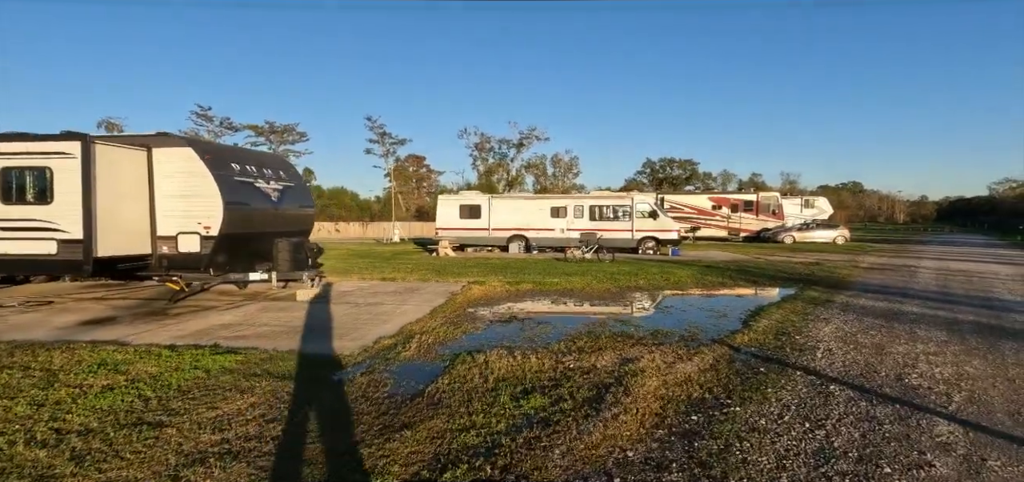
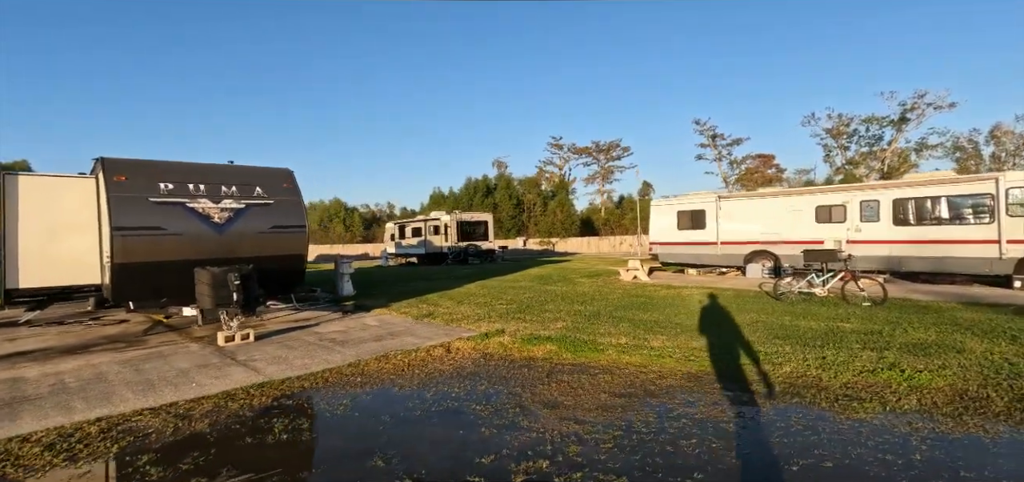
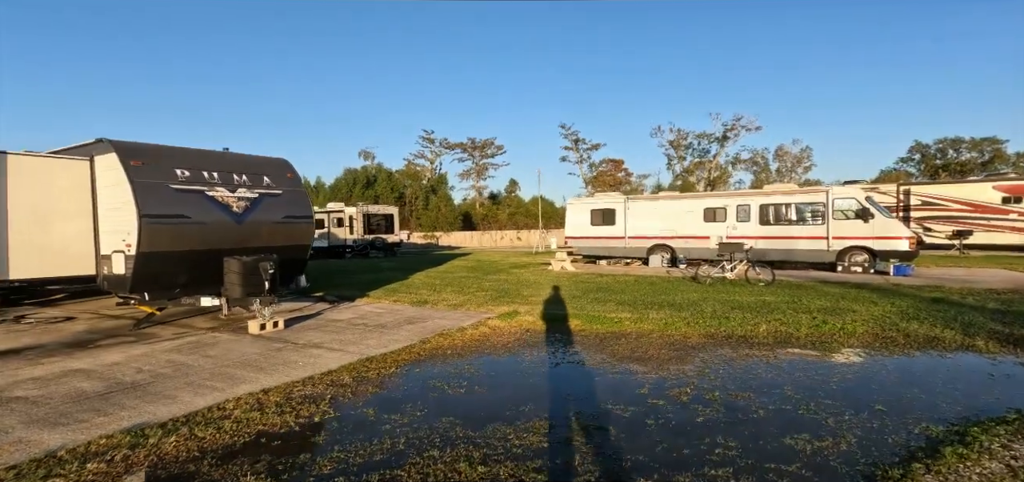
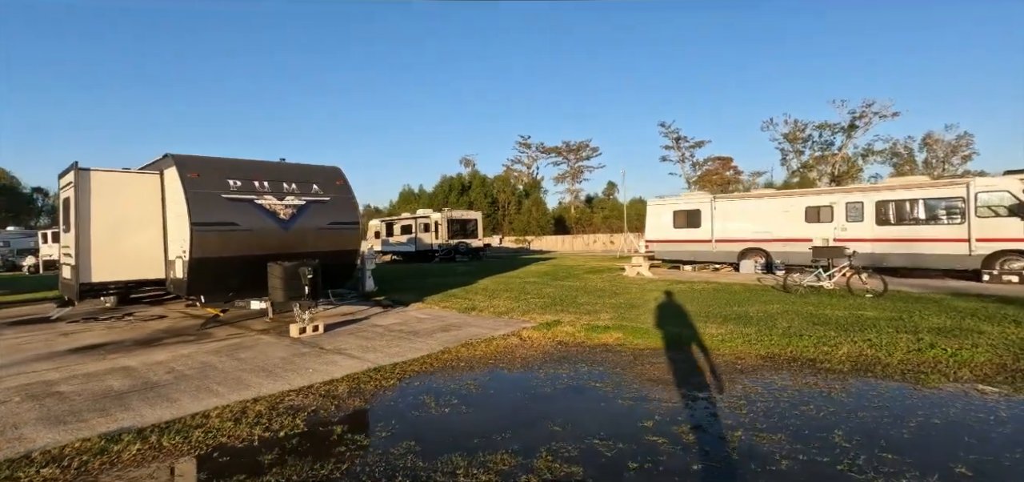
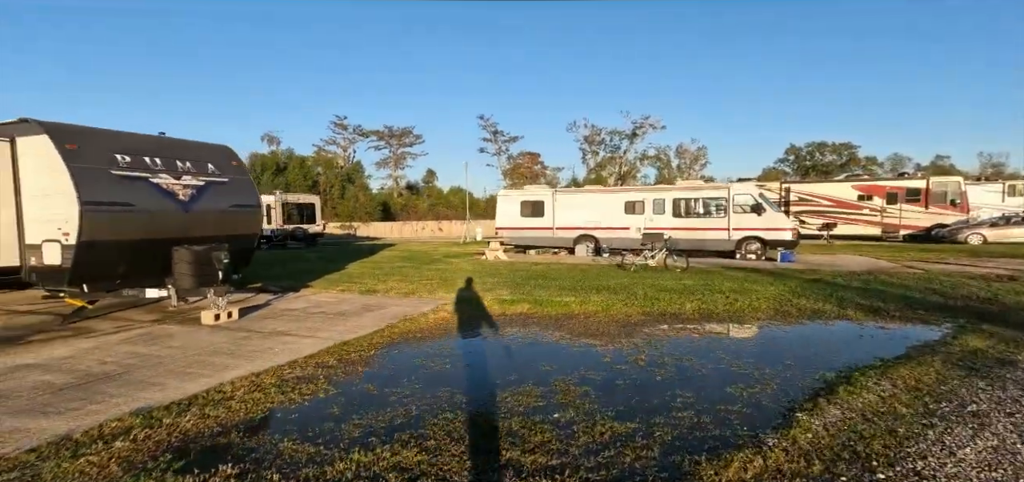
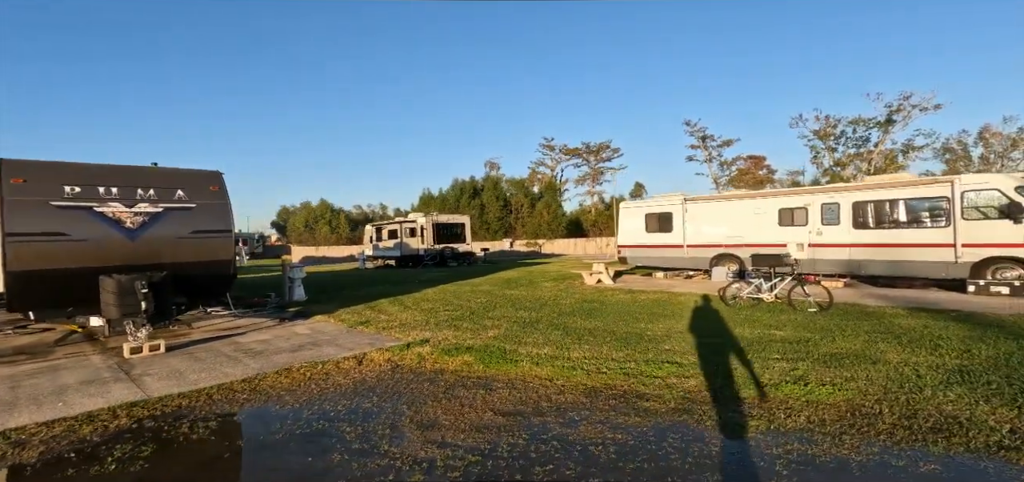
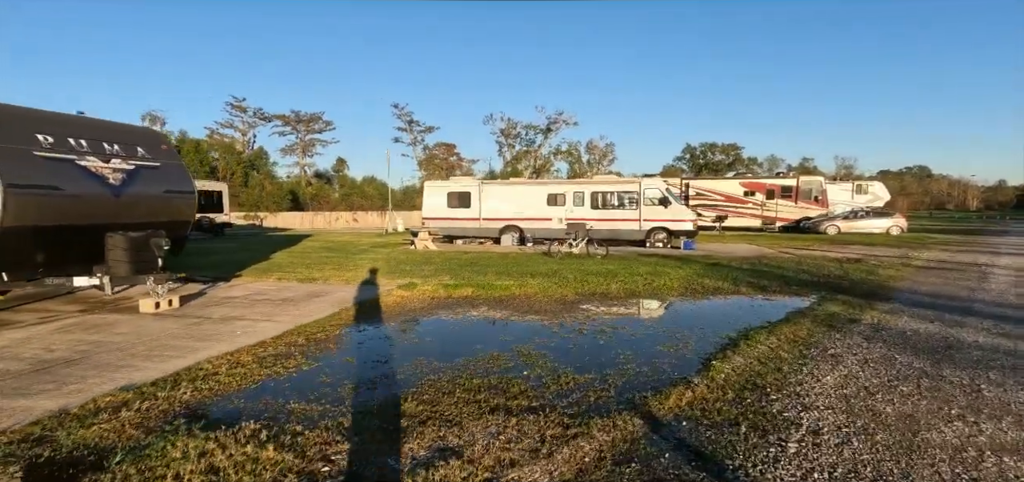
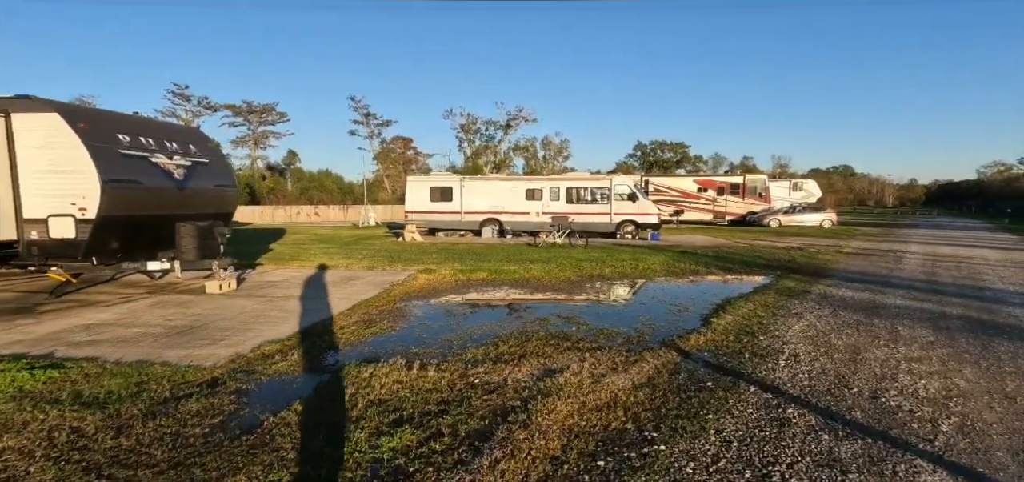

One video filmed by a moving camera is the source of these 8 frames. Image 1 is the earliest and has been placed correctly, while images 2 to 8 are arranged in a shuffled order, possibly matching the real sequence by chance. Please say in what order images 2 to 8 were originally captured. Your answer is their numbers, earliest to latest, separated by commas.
8, 7, 5, 3, 4, 2, 6
